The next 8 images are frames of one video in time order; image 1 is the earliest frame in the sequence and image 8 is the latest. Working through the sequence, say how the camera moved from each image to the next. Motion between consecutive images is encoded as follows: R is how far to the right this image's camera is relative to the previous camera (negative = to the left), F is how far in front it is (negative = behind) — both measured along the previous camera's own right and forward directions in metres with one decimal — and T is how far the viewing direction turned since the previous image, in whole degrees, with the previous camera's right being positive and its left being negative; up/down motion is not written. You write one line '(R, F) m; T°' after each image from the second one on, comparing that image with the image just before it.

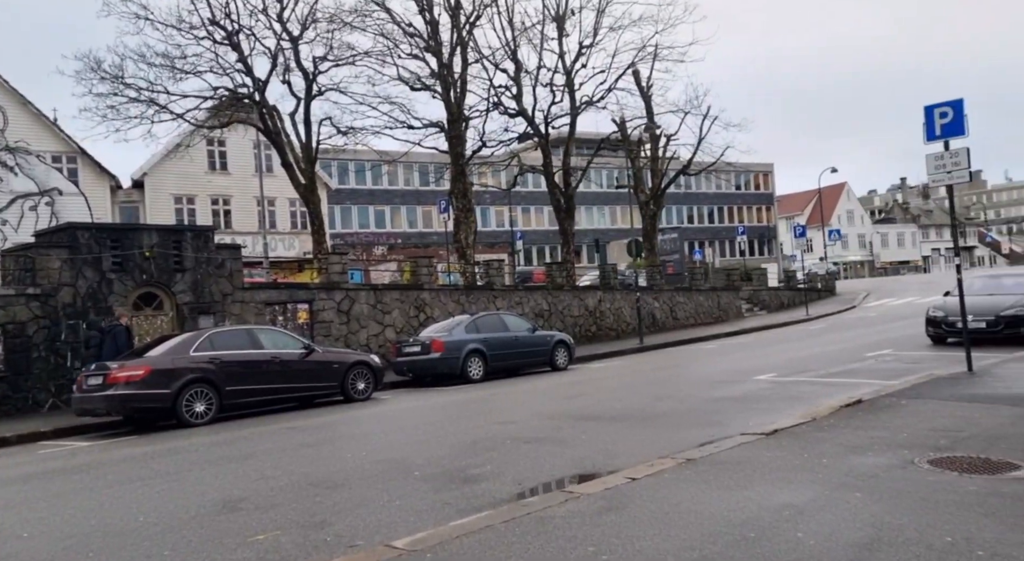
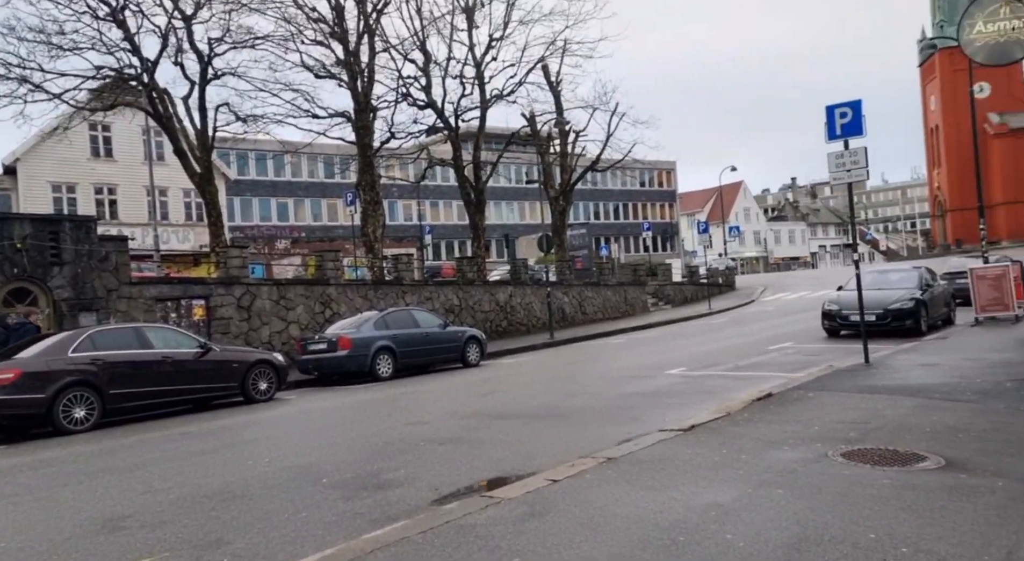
(-0.1, +0.3) m; +6°
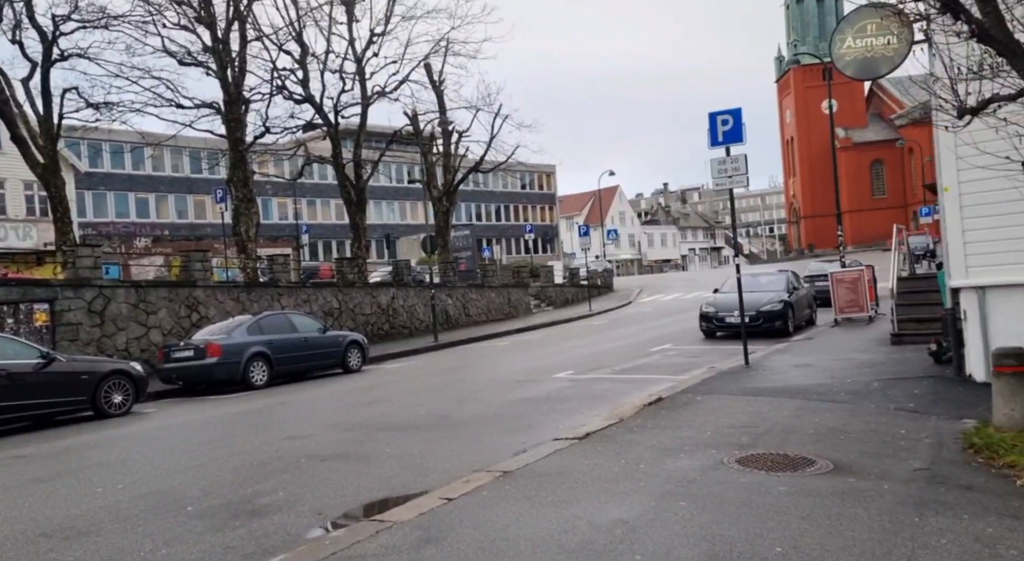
(-0.1, +0.4) m; +8°
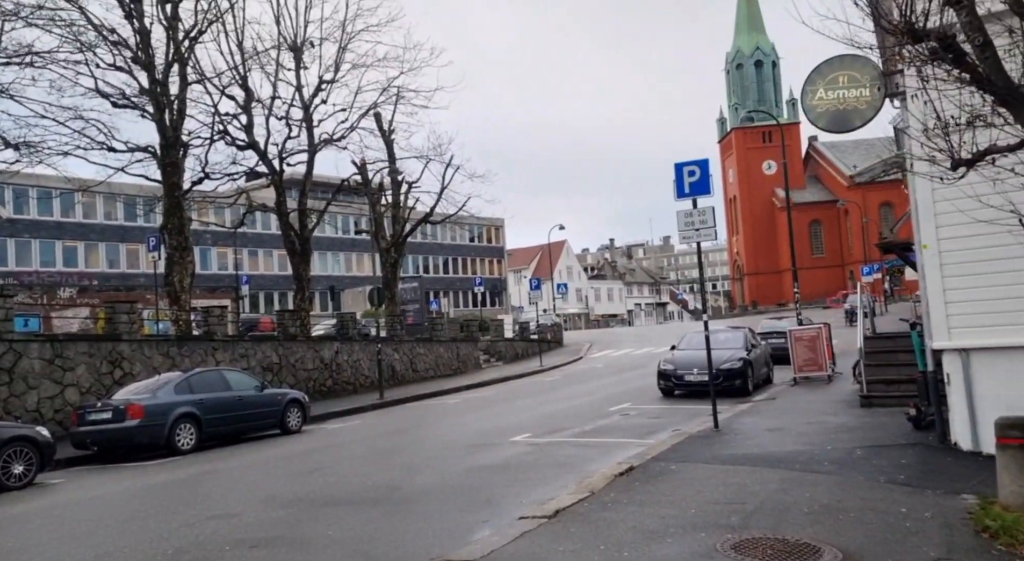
(-0.1, +0.8) m; +4°
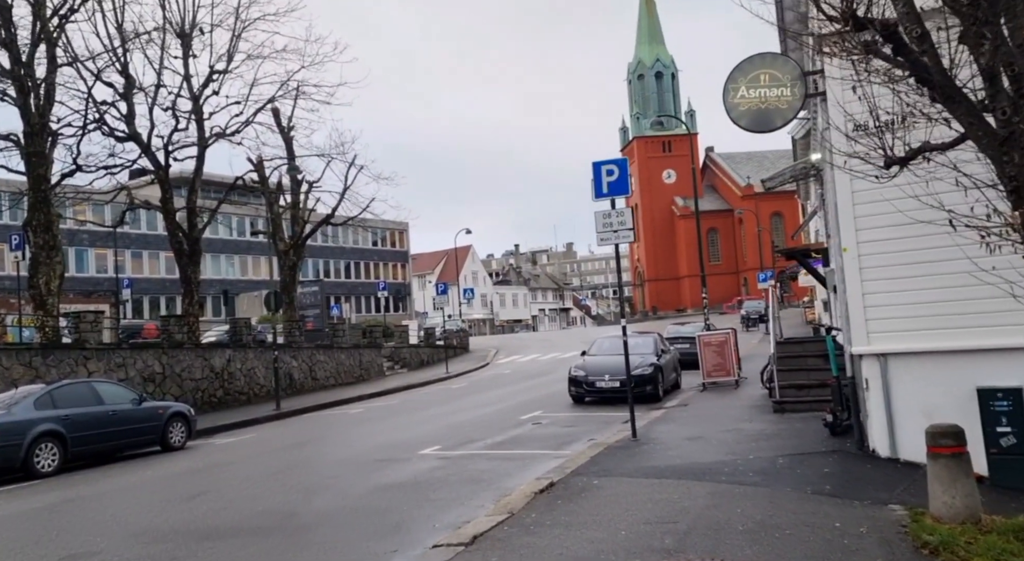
(-0.1, +0.7) m; +6°
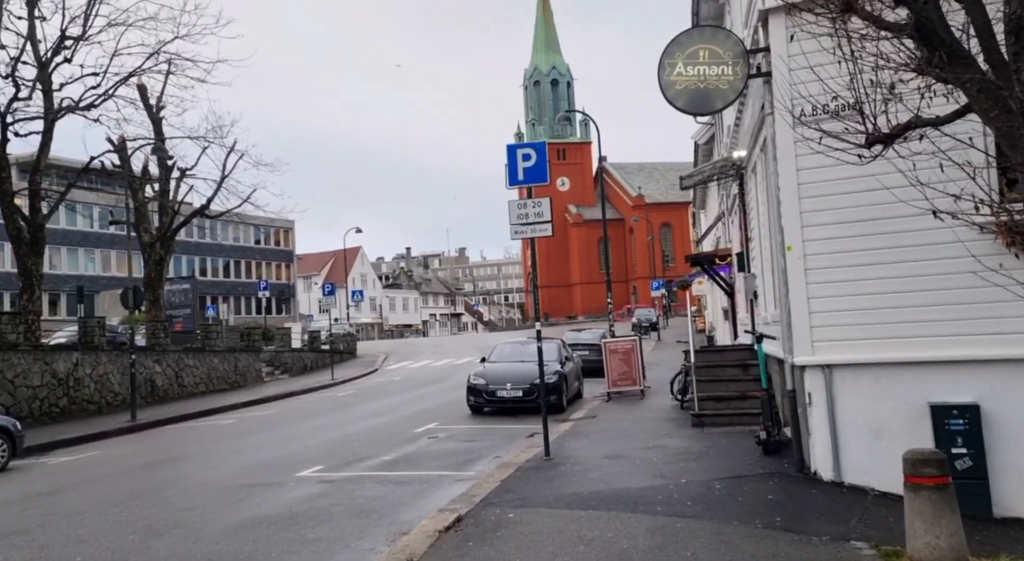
(-0.1, +1.5) m; +7°
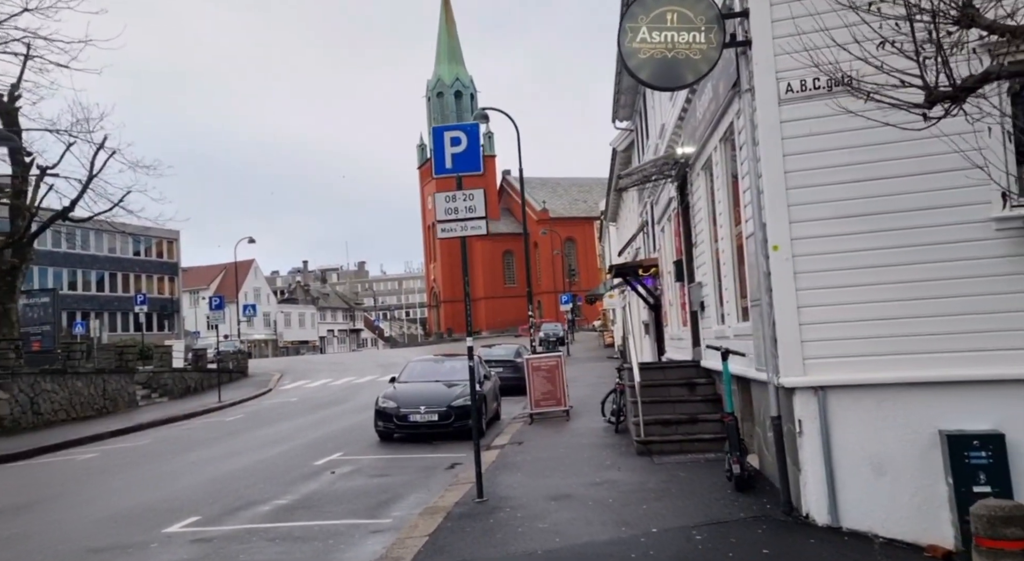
(-0.3, +1.8) m; +7°
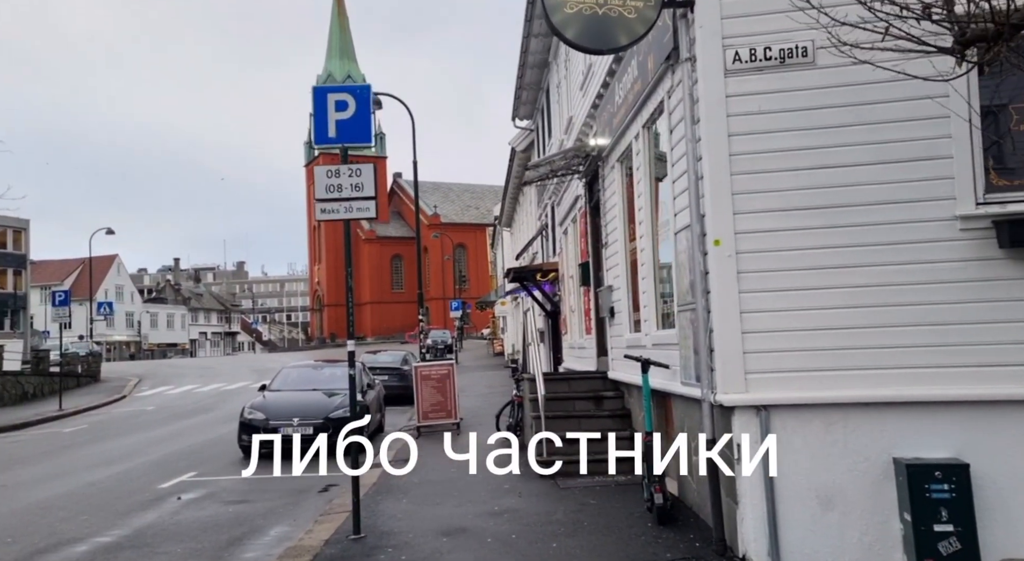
(0.0, +1.4) m; +7°
